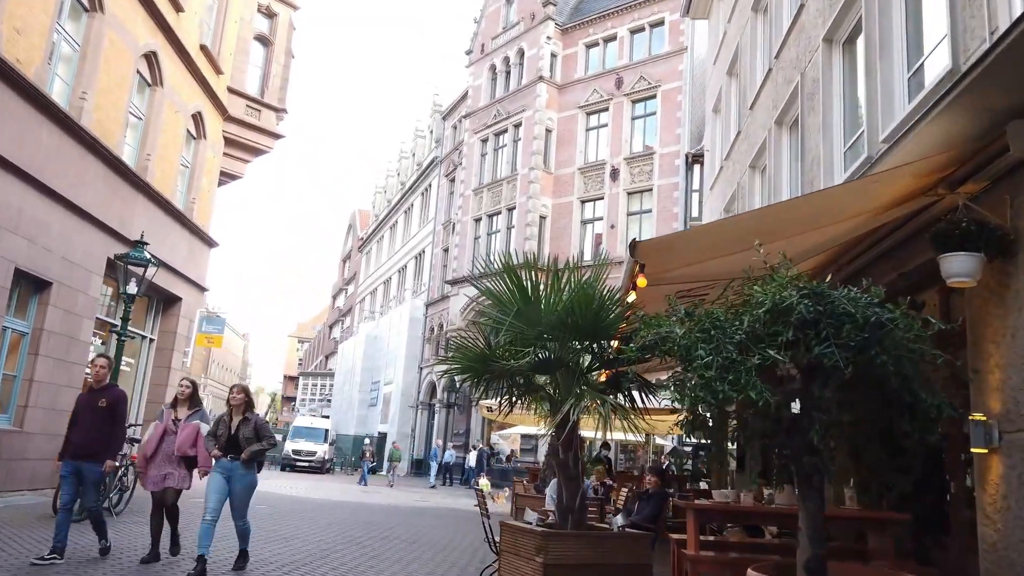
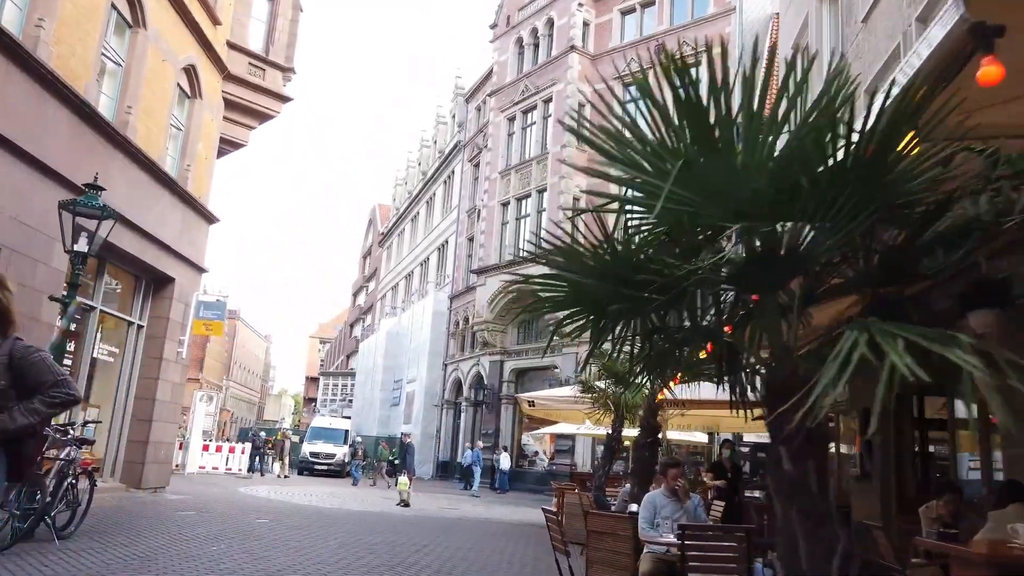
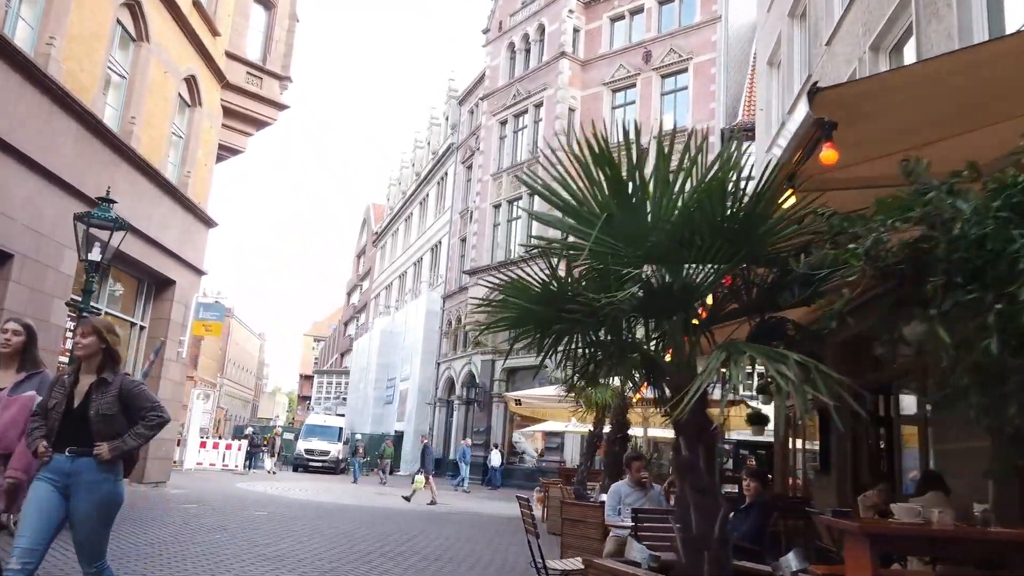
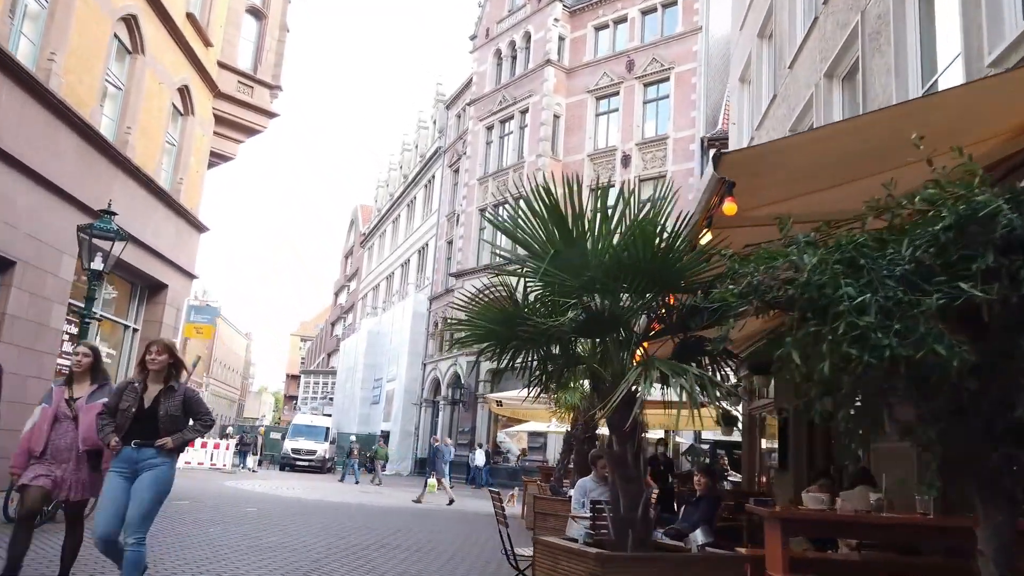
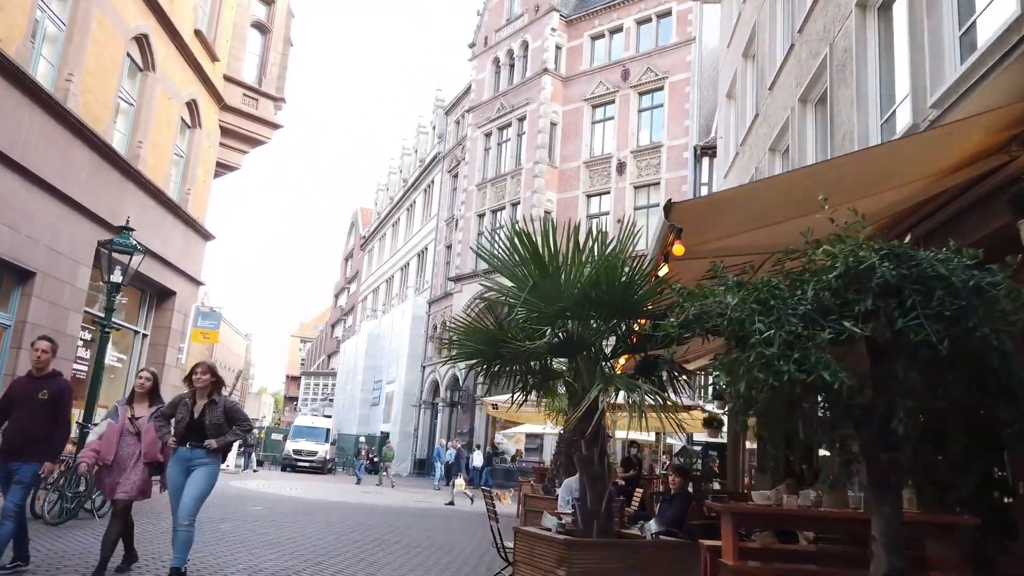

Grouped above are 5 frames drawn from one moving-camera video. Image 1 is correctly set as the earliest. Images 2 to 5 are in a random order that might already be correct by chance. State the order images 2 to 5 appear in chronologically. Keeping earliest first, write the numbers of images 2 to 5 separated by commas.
5, 4, 3, 2
